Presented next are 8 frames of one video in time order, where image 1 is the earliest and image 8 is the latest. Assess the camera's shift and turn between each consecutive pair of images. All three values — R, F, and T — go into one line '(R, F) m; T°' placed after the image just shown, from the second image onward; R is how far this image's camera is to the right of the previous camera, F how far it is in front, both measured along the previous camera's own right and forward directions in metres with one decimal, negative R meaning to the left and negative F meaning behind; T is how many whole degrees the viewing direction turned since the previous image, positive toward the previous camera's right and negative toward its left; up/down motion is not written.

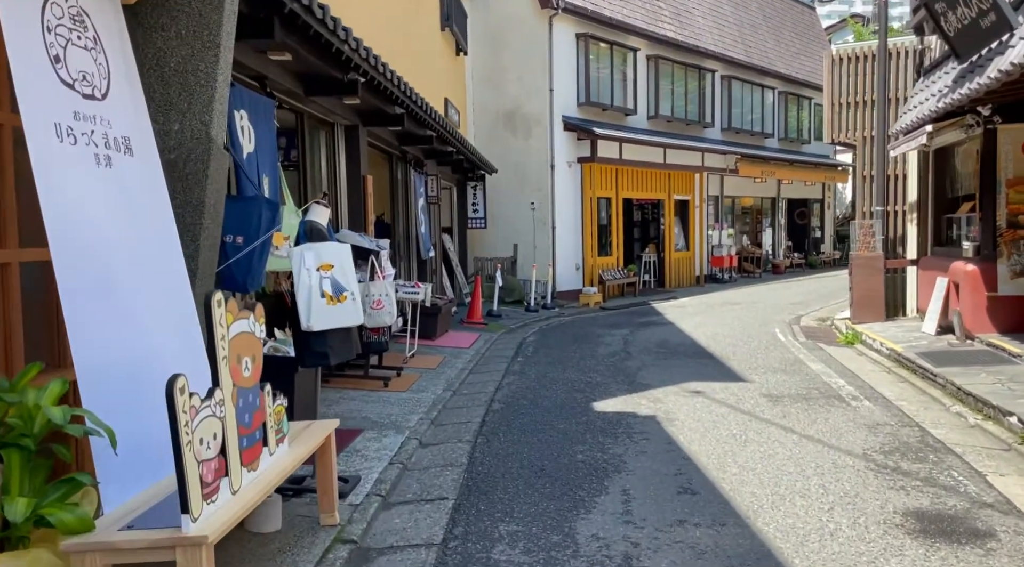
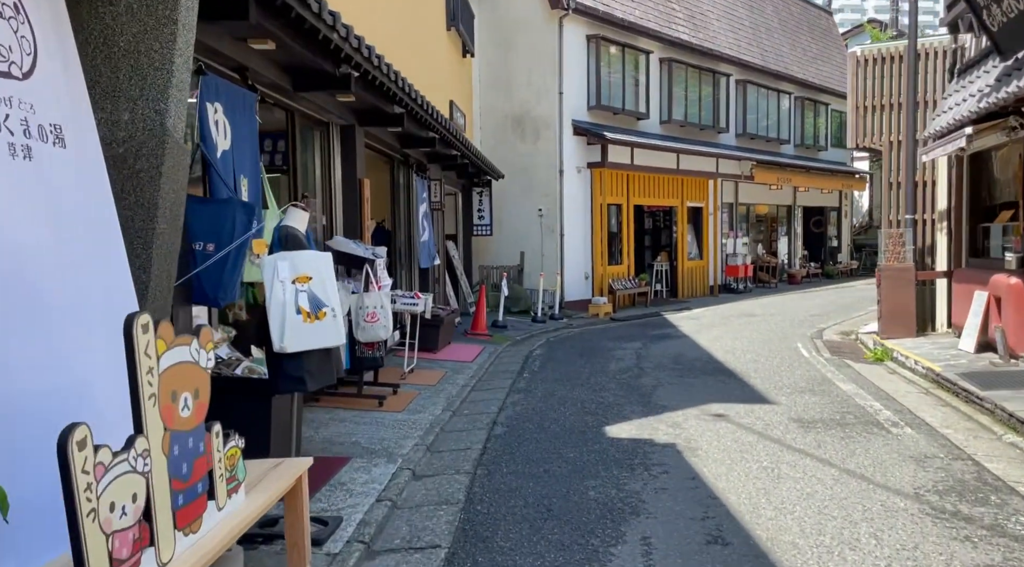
(0.0, +0.7) m; -1°
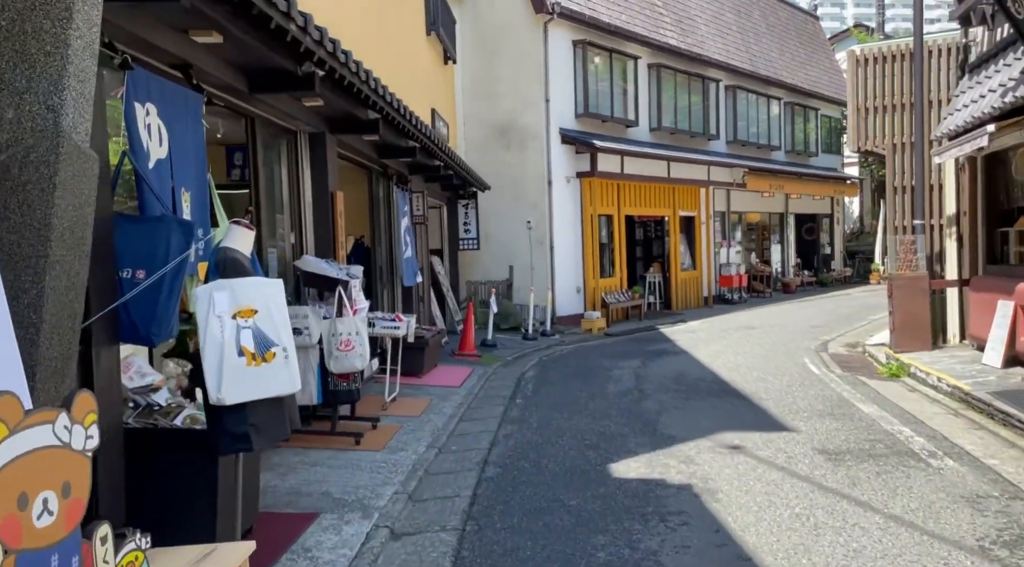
(0.0, +0.8) m; +1°
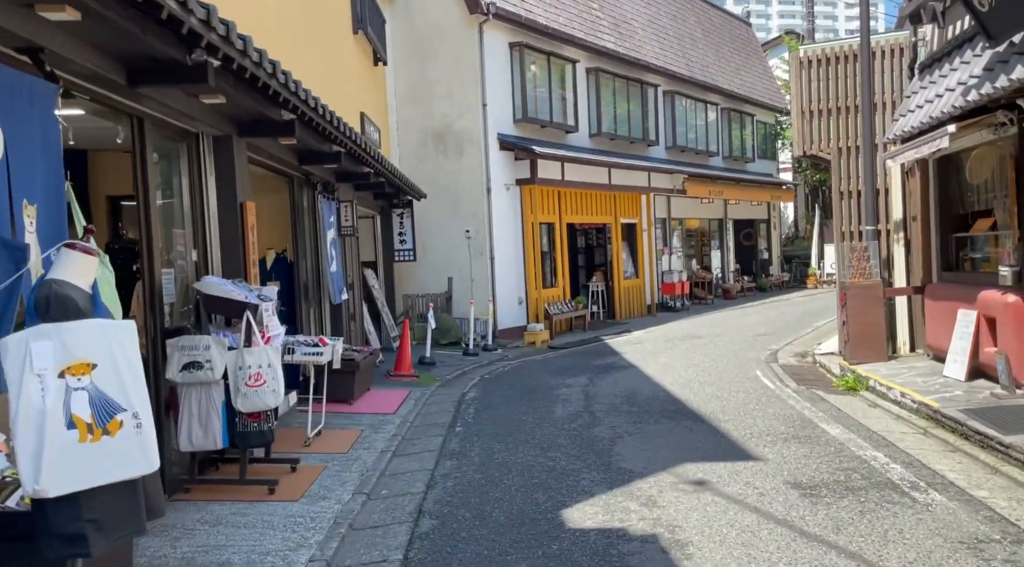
(0.0, +0.8) m; +4°
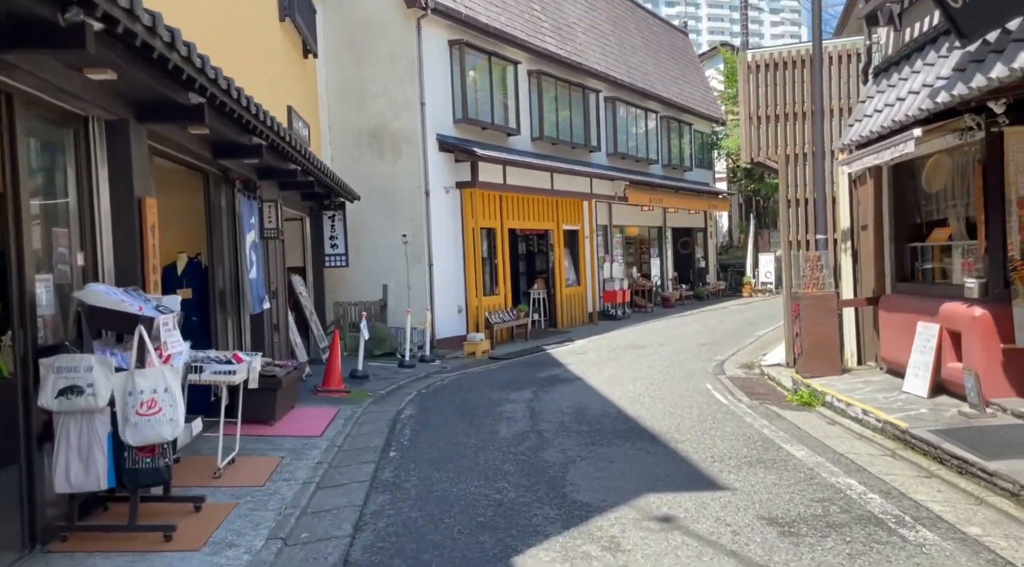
(0.0, +0.8) m; +4°
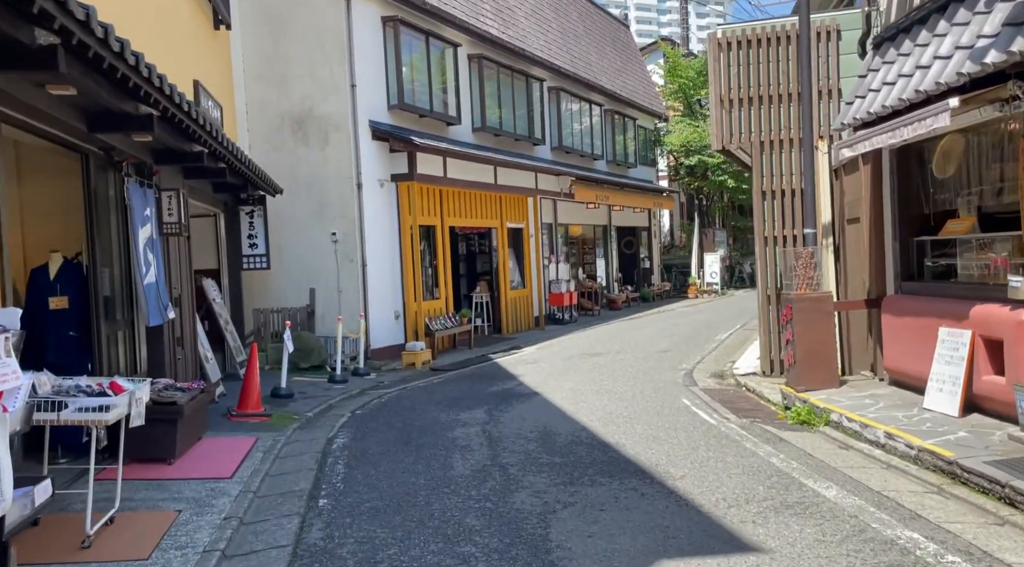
(-0.2, +1.5) m; +4°
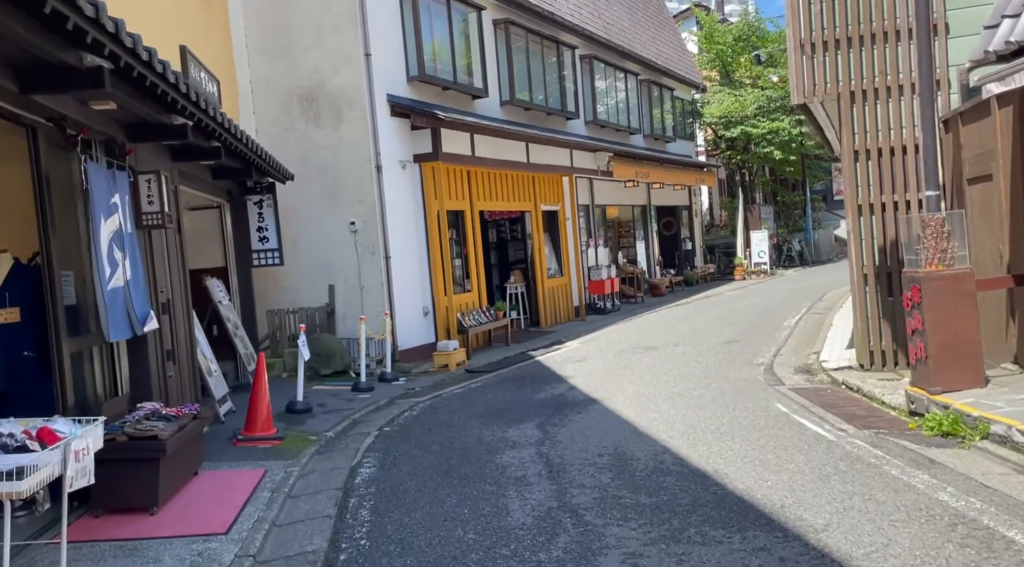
(-0.3, +1.8) m; -2°
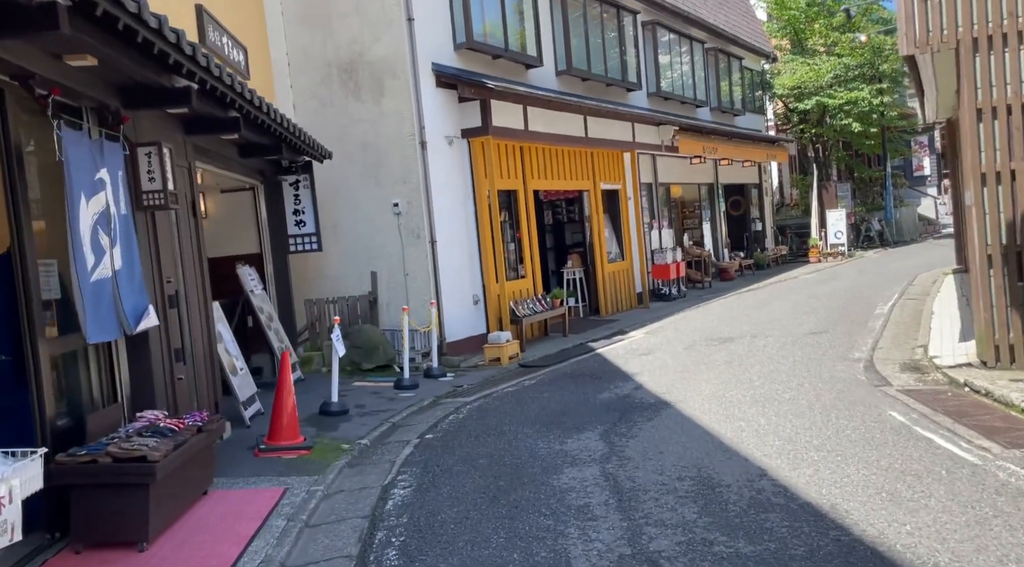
(0.0, +1.3) m; -4°
